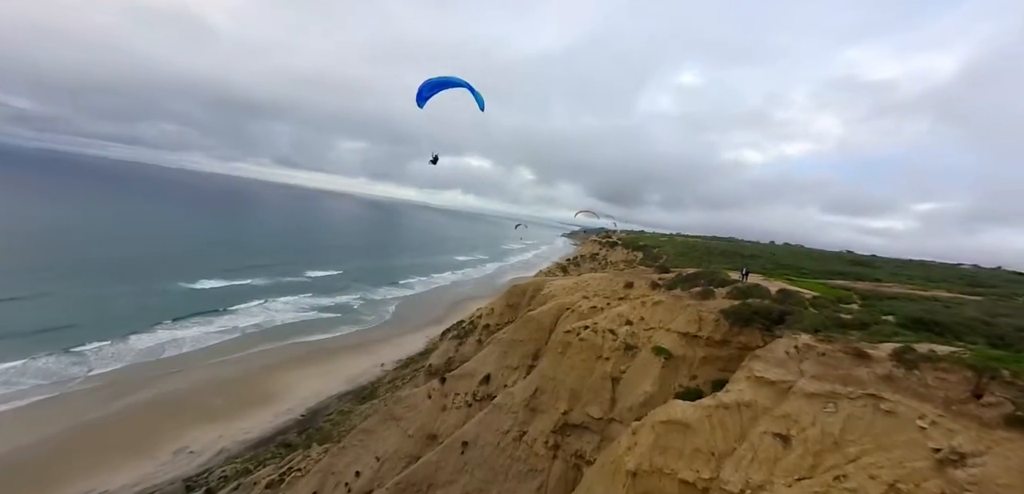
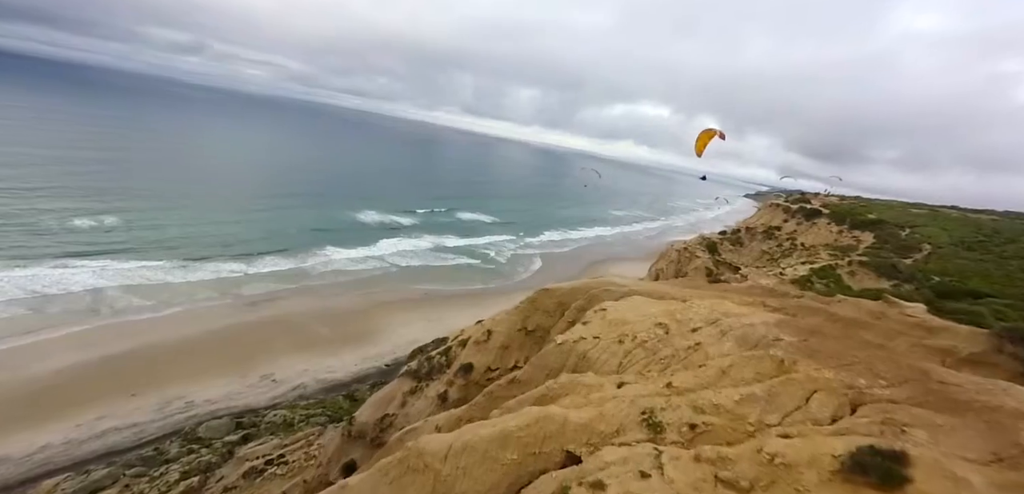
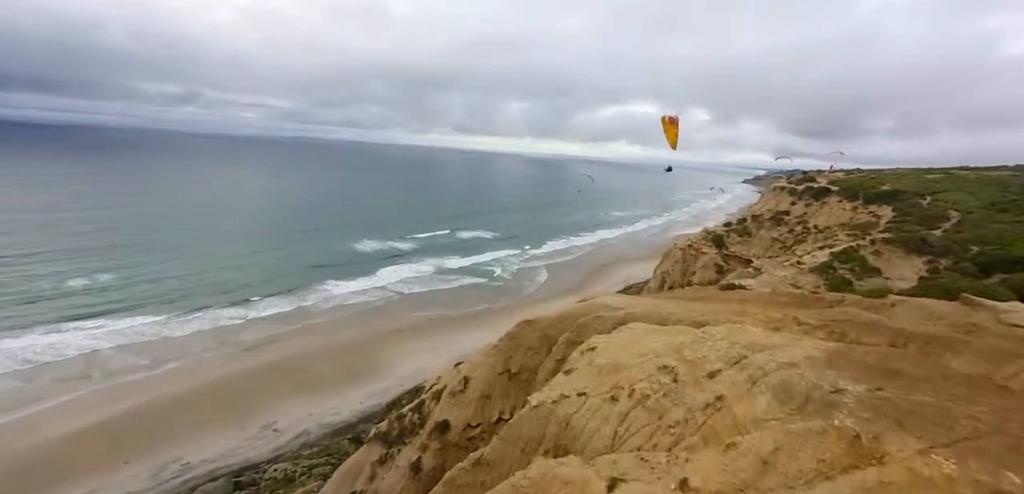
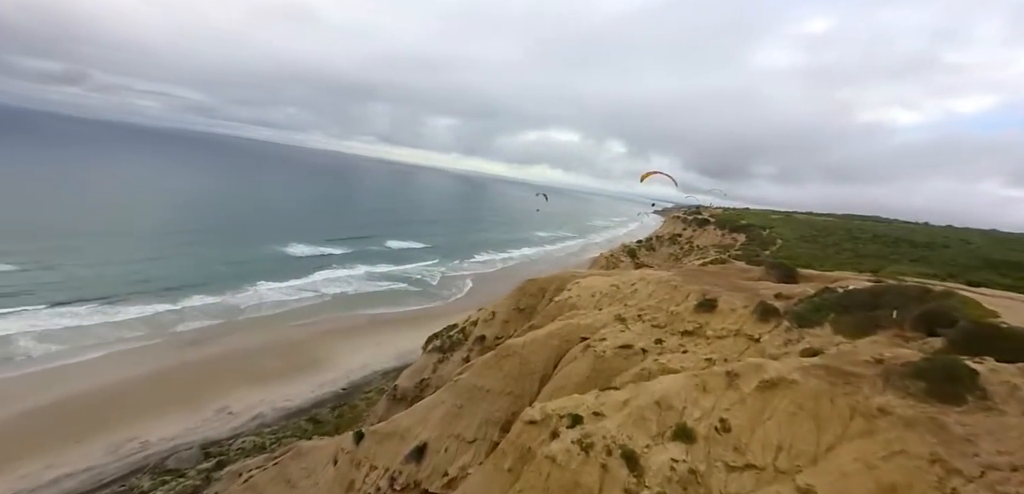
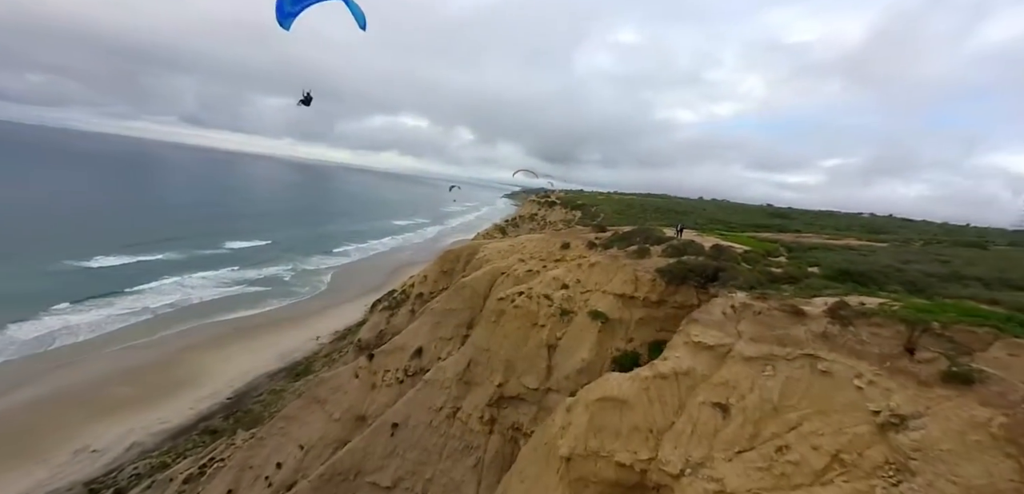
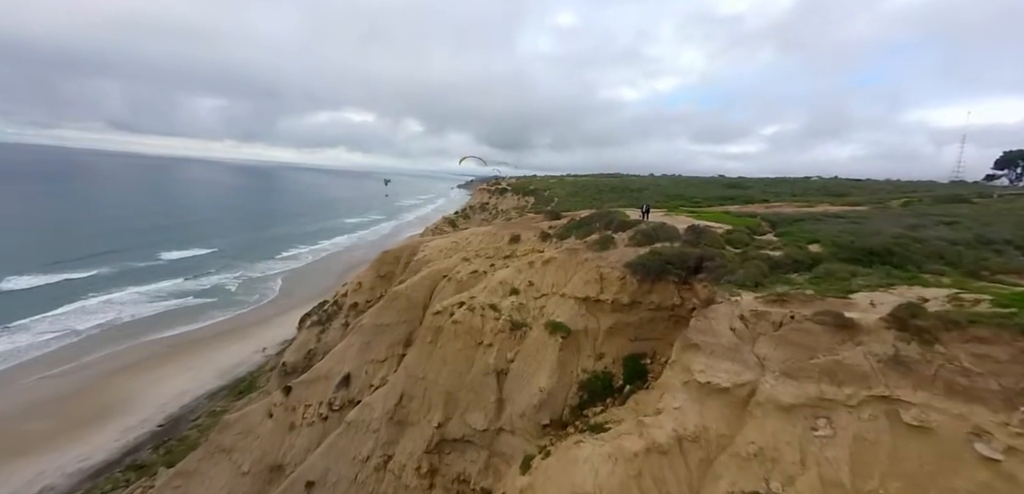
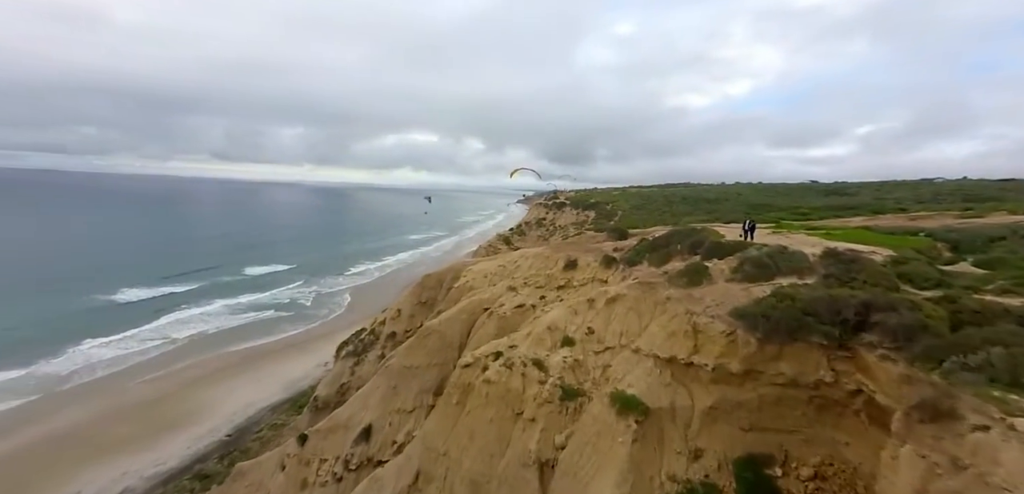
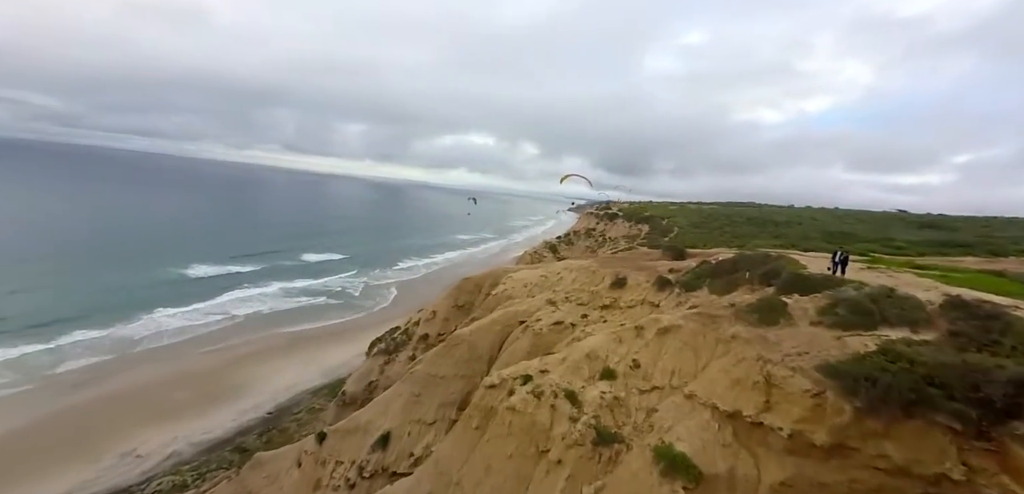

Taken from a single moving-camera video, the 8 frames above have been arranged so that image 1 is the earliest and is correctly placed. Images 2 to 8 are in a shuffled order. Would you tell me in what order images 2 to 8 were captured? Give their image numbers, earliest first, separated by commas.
5, 6, 7, 8, 4, 2, 3
